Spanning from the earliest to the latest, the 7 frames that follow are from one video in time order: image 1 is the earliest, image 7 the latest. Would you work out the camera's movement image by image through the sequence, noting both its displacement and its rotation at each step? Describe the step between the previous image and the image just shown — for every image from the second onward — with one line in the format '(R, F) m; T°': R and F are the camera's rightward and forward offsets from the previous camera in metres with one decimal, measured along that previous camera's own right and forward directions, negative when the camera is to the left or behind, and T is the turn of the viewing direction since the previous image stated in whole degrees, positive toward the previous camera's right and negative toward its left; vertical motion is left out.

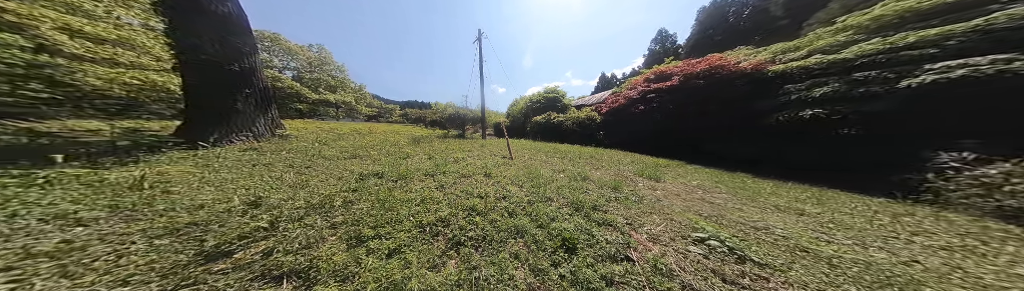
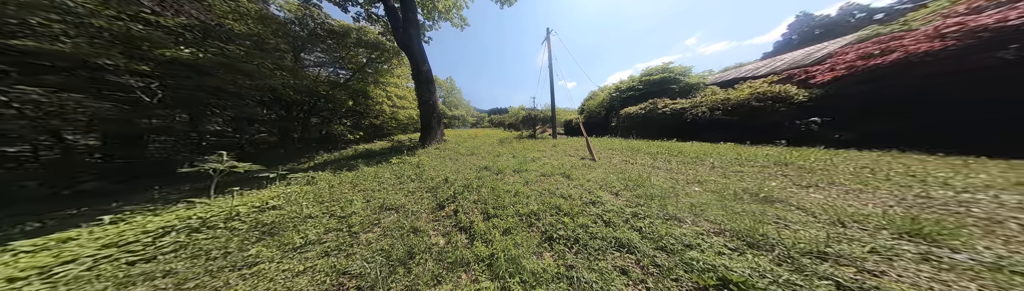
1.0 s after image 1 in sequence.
(-0.1, -0.1) m; -29°
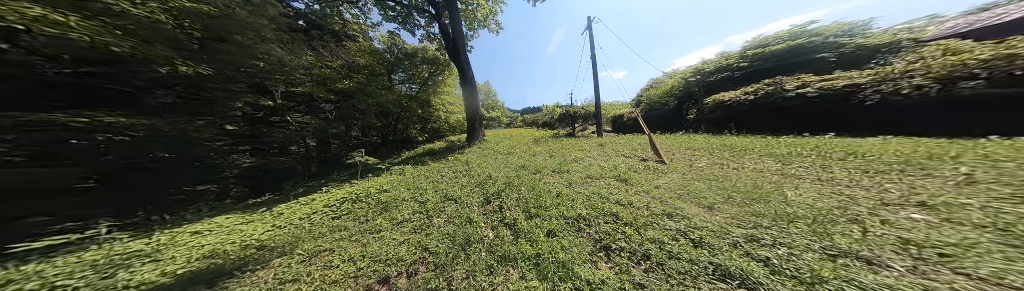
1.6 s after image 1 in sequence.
(-0.1, 0.0) m; -14°
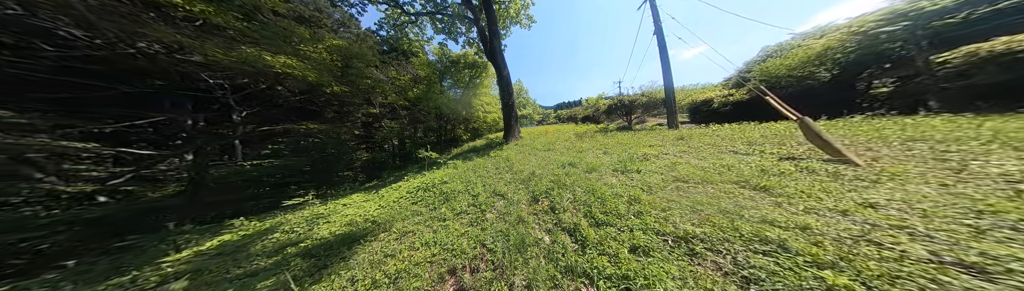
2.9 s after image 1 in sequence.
(-0.3, +0.2) m; -15°
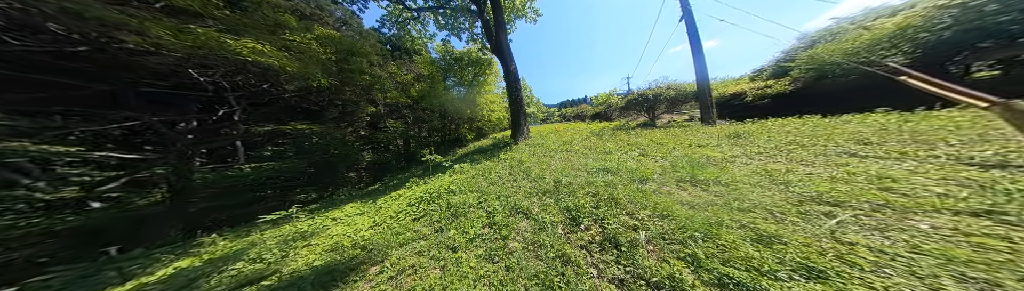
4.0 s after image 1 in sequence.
(-0.3, +0.5) m; -1°
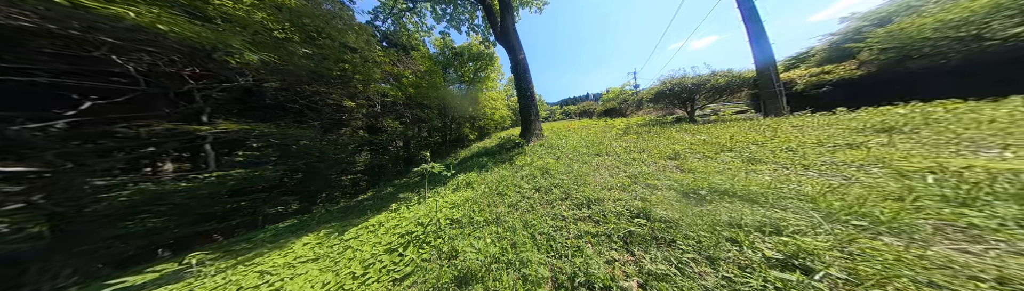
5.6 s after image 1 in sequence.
(-0.5, +1.0) m; 0°
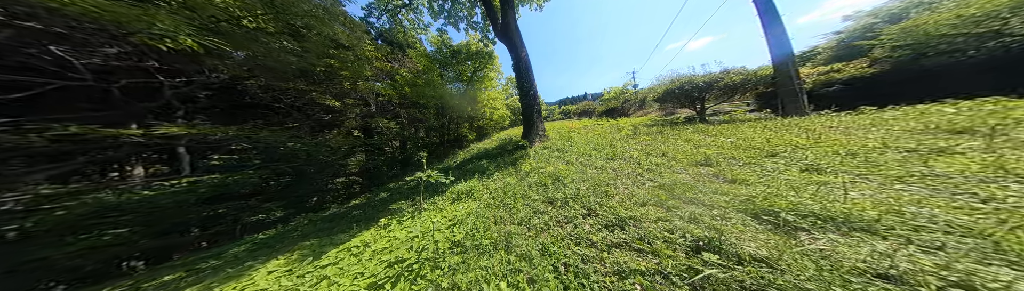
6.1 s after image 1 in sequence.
(-0.2, +0.4) m; +1°
